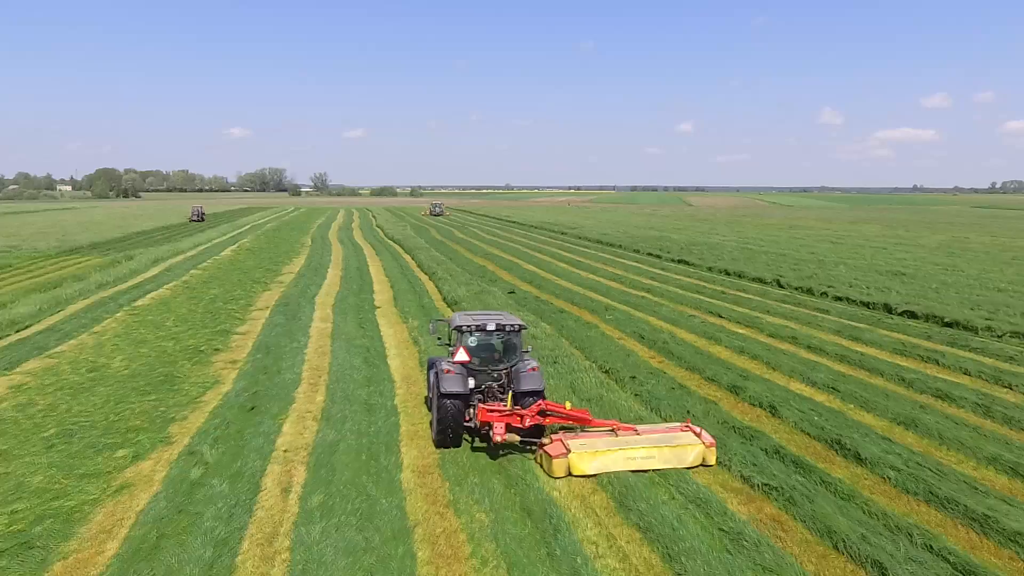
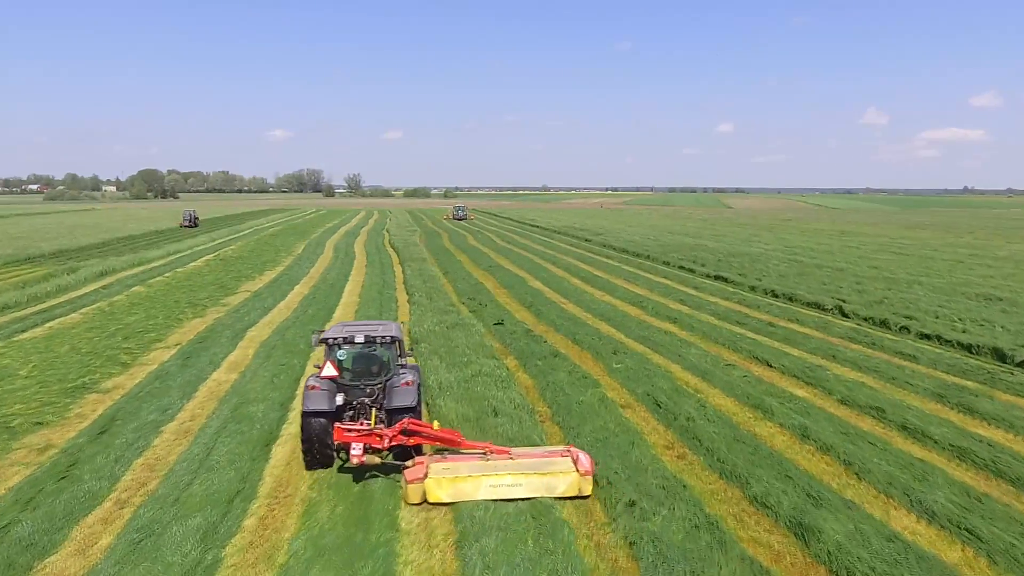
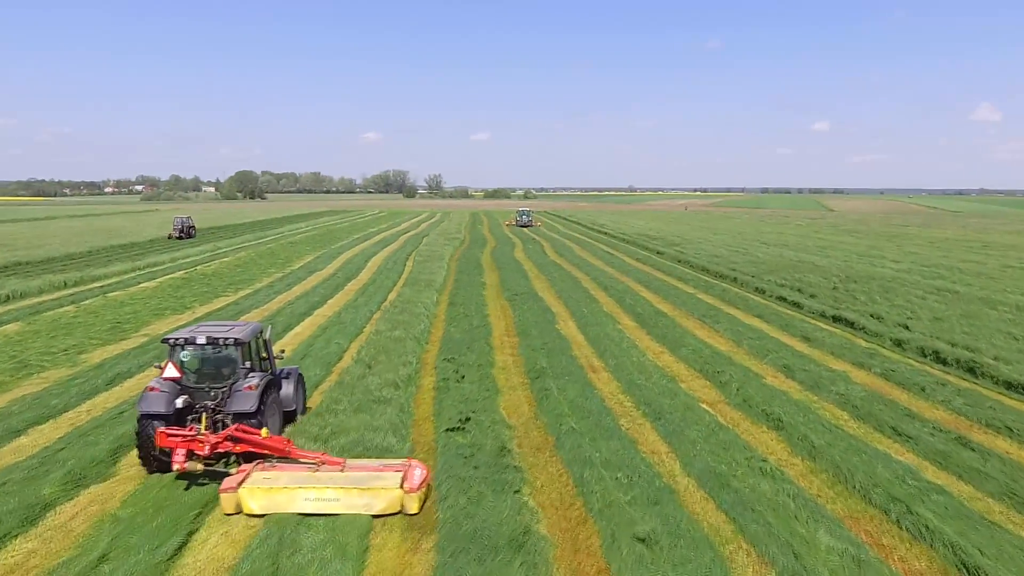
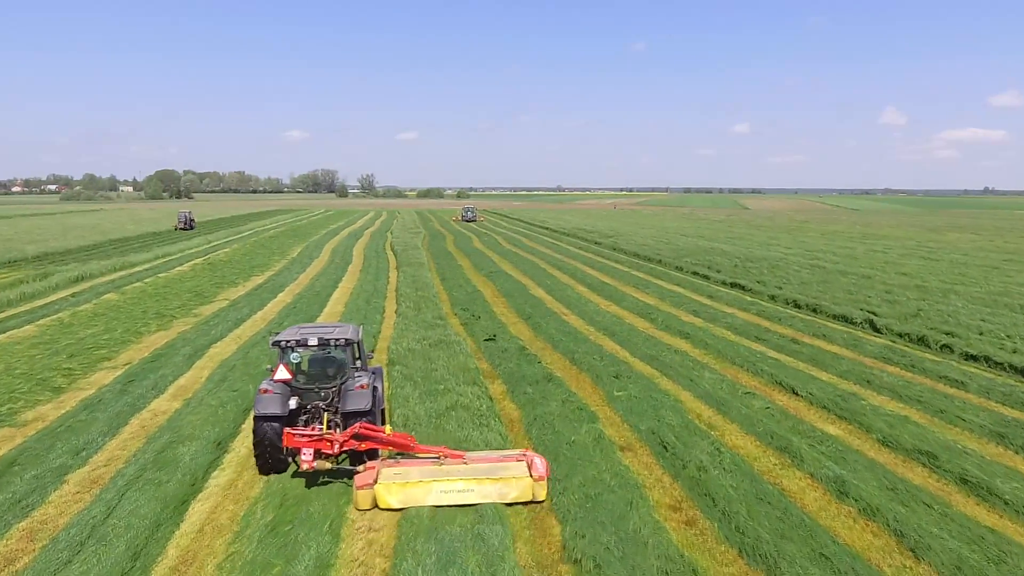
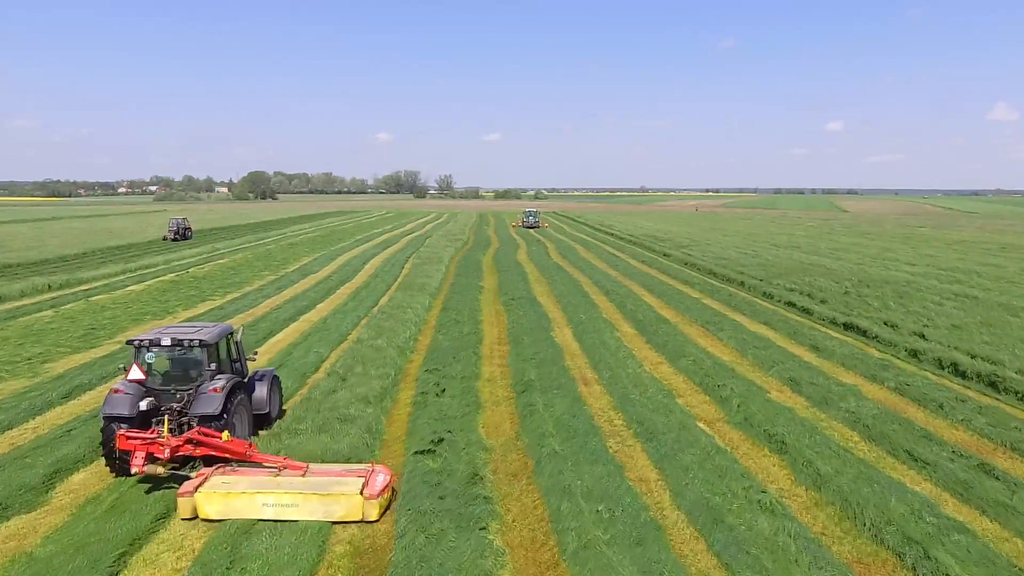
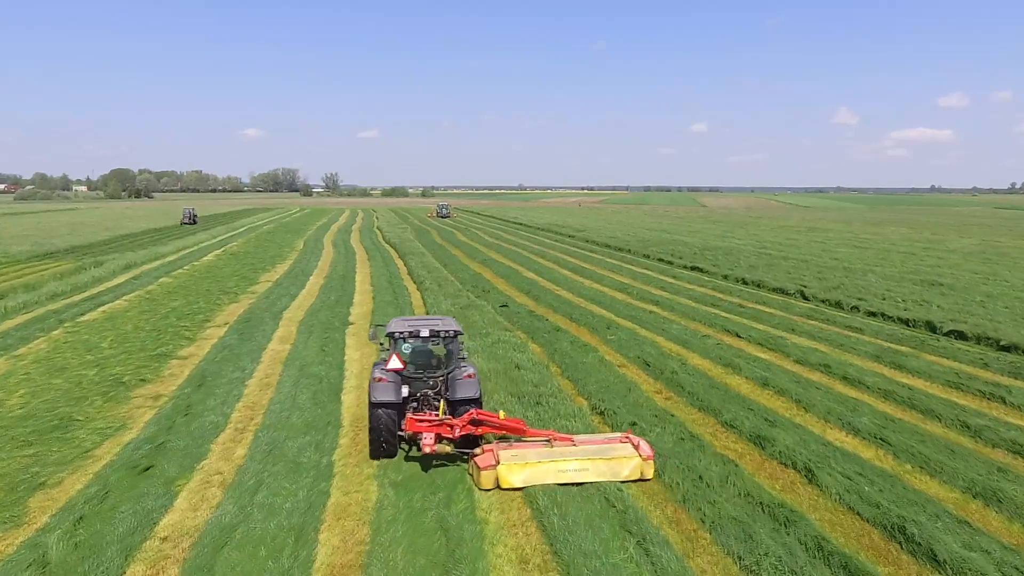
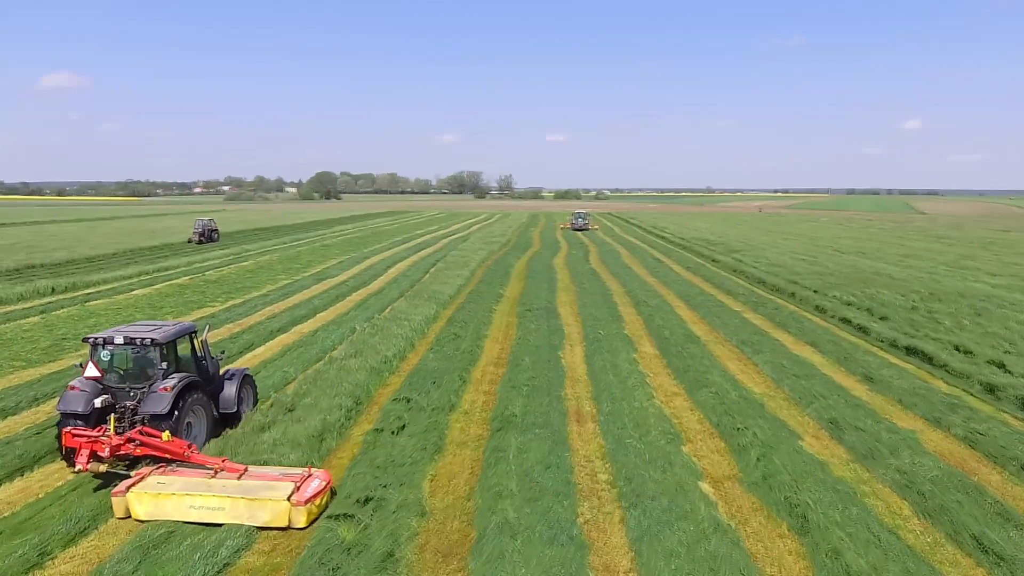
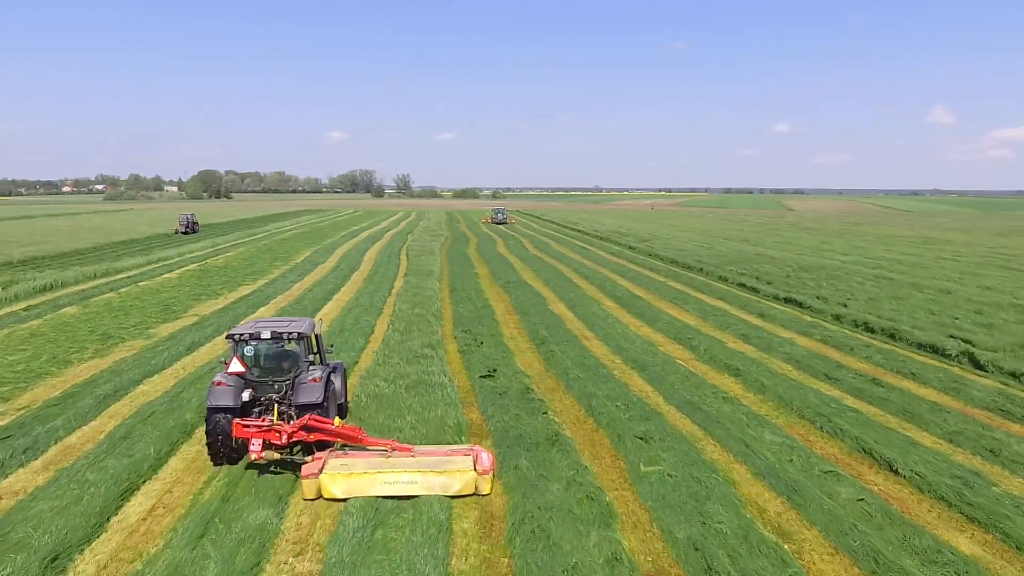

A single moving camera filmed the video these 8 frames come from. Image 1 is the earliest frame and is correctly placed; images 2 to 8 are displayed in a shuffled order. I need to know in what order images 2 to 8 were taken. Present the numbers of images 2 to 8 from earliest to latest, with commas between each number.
6, 2, 4, 8, 3, 5, 7
